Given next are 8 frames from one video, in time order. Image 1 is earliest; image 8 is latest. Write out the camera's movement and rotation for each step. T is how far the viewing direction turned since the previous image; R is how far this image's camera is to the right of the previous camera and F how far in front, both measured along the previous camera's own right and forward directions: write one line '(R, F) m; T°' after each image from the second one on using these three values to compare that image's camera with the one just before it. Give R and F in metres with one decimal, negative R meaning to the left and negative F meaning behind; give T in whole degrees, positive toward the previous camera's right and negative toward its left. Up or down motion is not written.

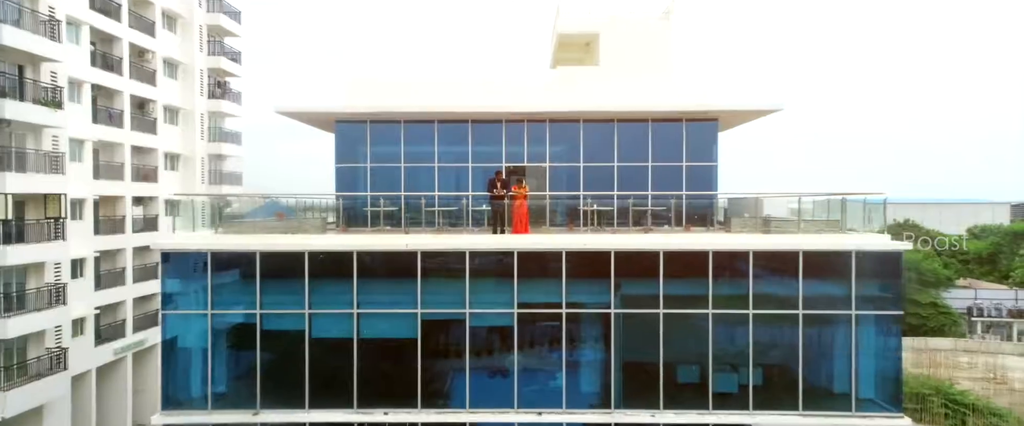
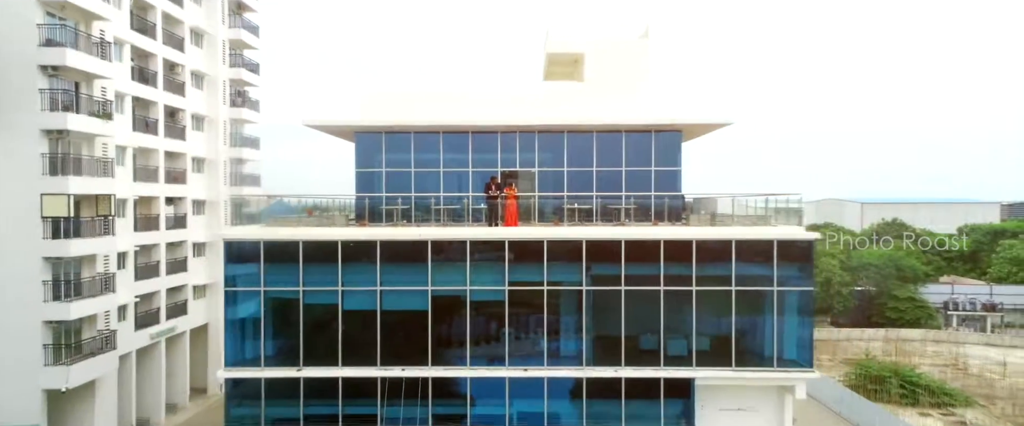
(+0.1, -2.2) m; 0°
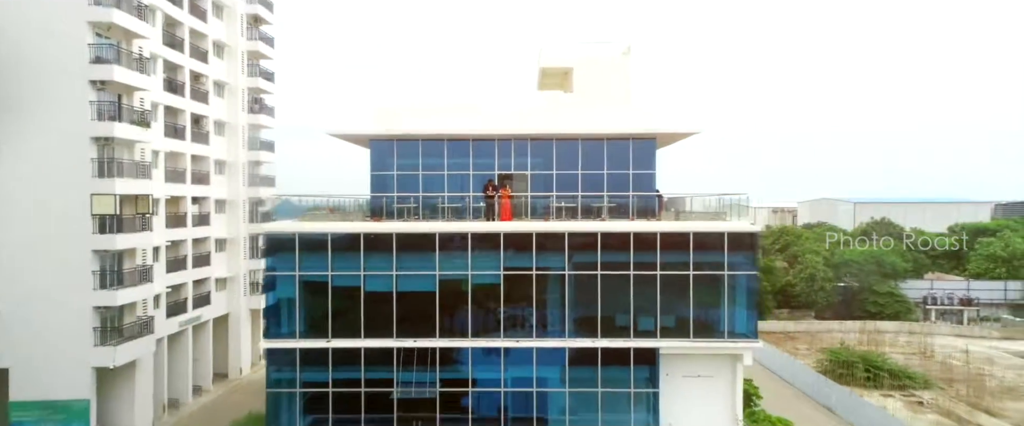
(+0.1, -2.1) m; 0°
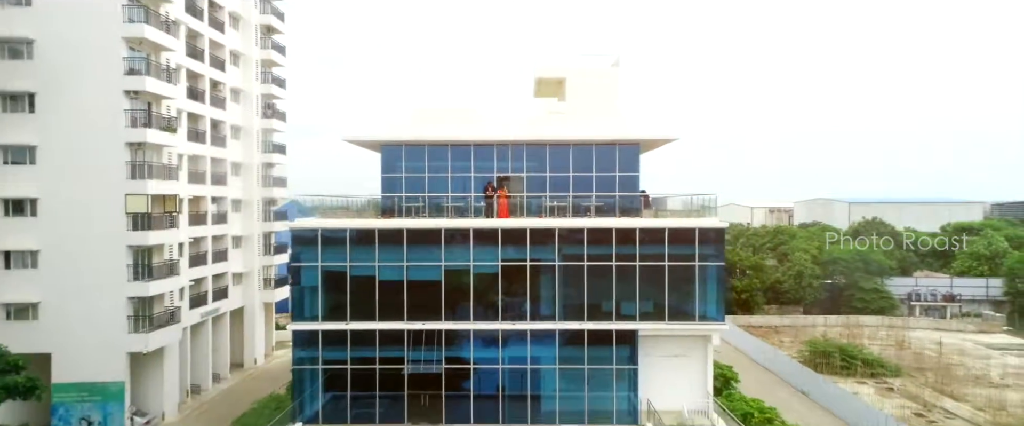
(+0.1, -1.8) m; 0°
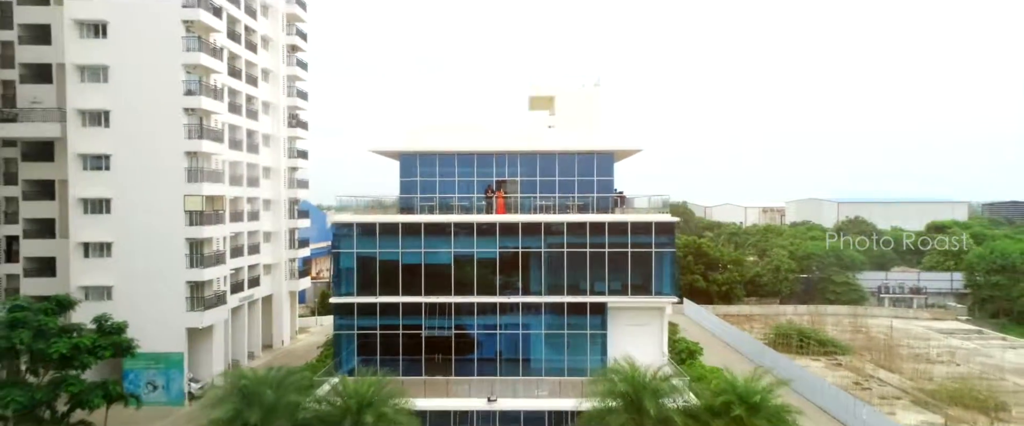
(+0.2, -3.9) m; 0°
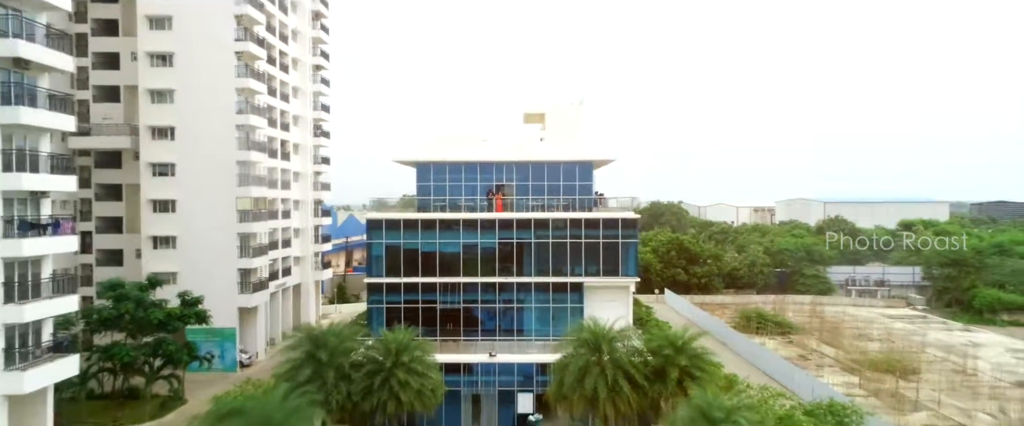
(+0.1, -4.9) m; 0°
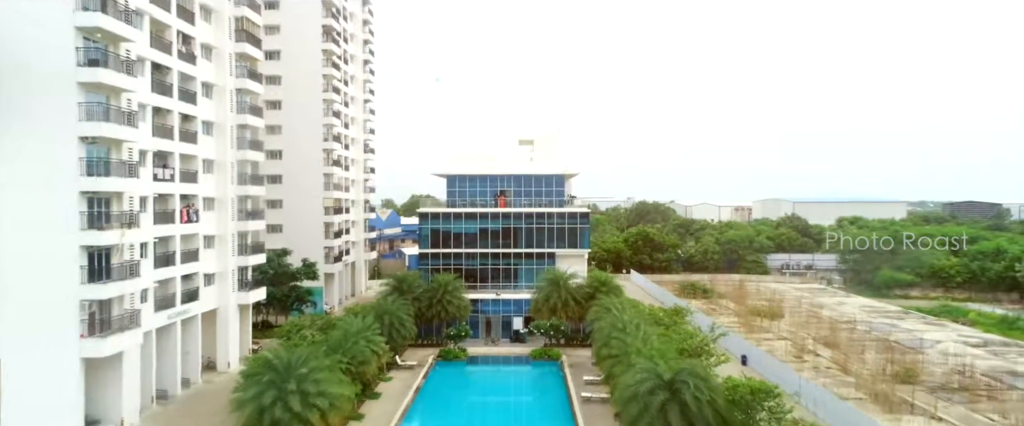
(+0.2, -13.7) m; 0°
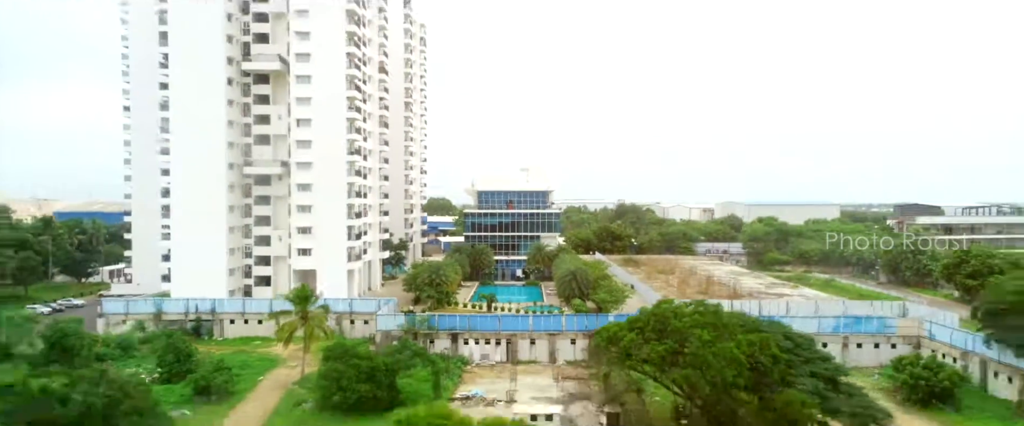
(-0.3, -29.2) m; 0°
